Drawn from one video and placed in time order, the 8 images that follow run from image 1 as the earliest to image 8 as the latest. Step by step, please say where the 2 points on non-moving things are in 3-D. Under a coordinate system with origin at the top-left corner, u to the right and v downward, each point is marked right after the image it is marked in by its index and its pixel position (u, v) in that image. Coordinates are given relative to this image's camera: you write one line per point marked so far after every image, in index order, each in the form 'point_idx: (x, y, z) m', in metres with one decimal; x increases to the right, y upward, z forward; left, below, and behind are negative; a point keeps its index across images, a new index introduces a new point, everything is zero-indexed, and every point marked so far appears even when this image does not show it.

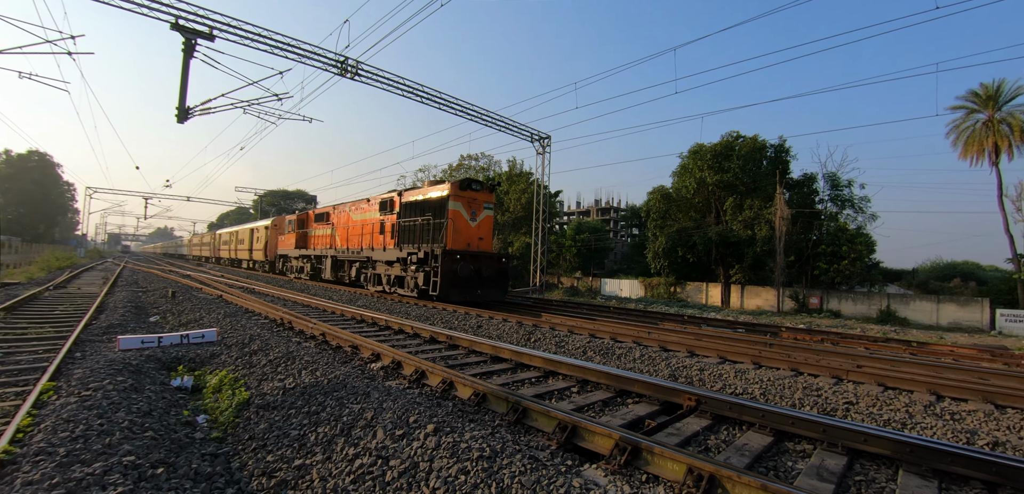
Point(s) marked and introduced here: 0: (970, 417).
0: (+4.9, -1.8, +4.5) m
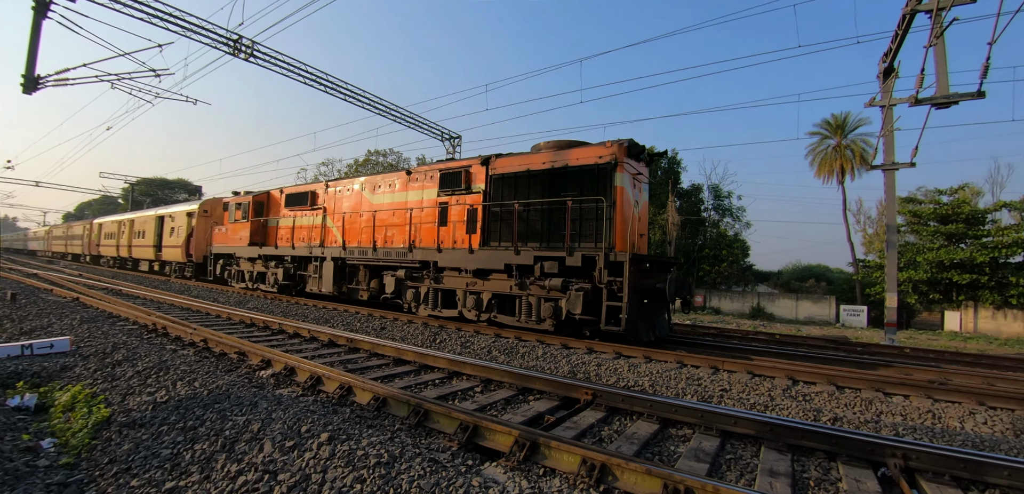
0: (+3.8, -1.9, +5.3) m
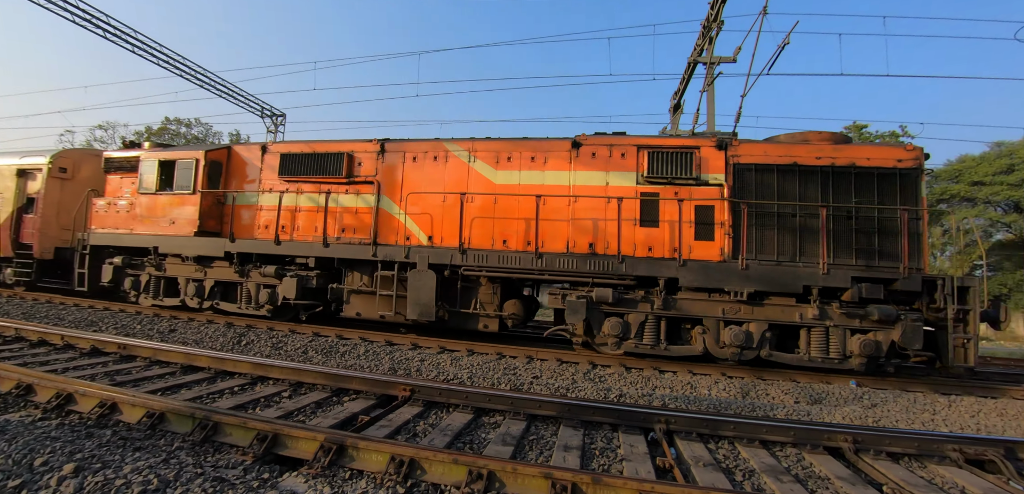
0: (+1.5, -1.9, +6.3) m
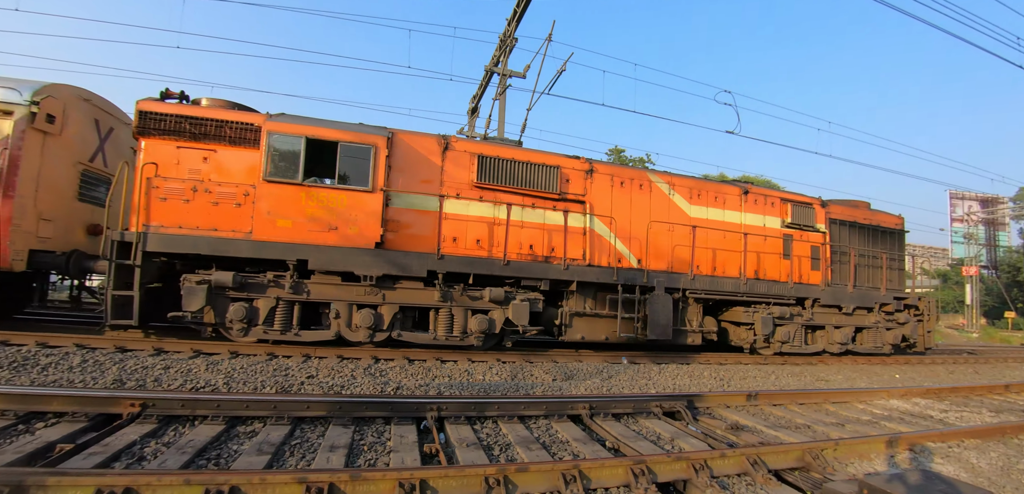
0: (-1.7, -1.8, +6.2) m
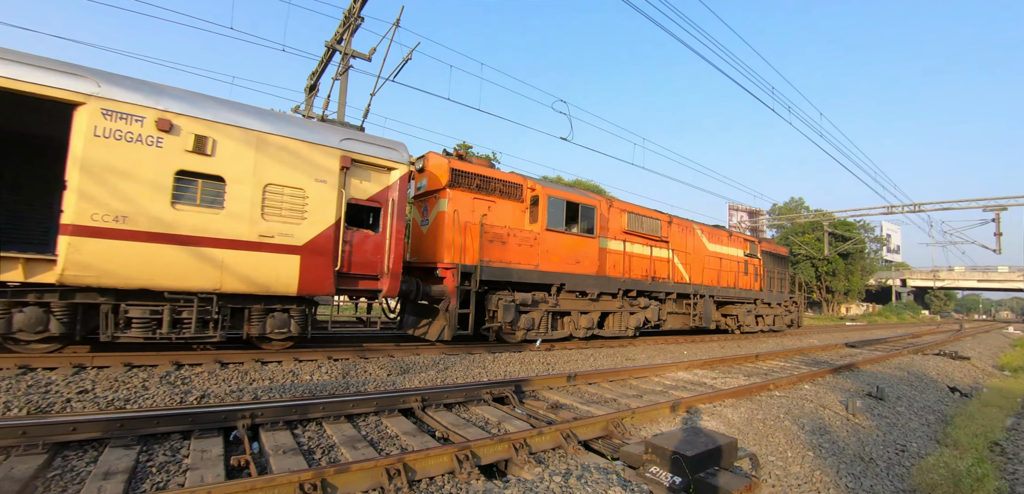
0: (-3.9, -1.6, +5.3) m
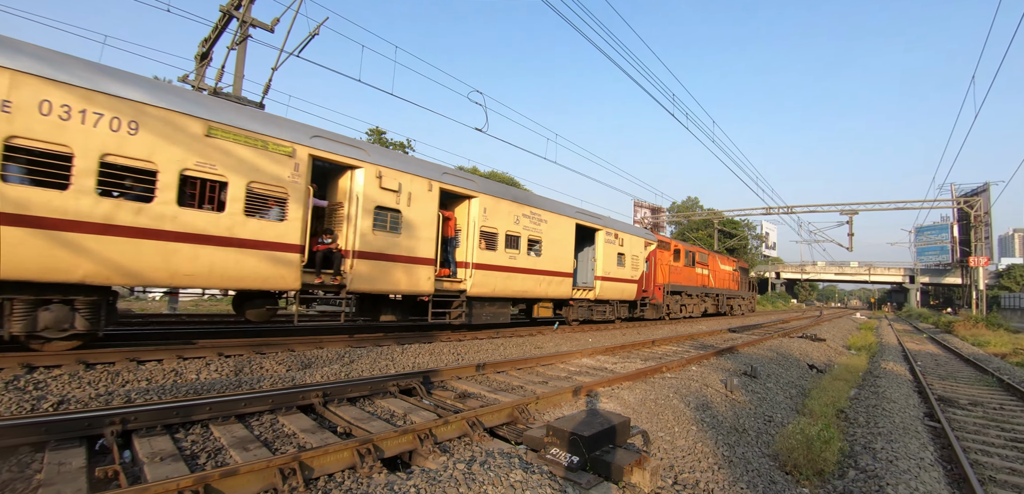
0: (-4.9, -1.4, +4.6) m
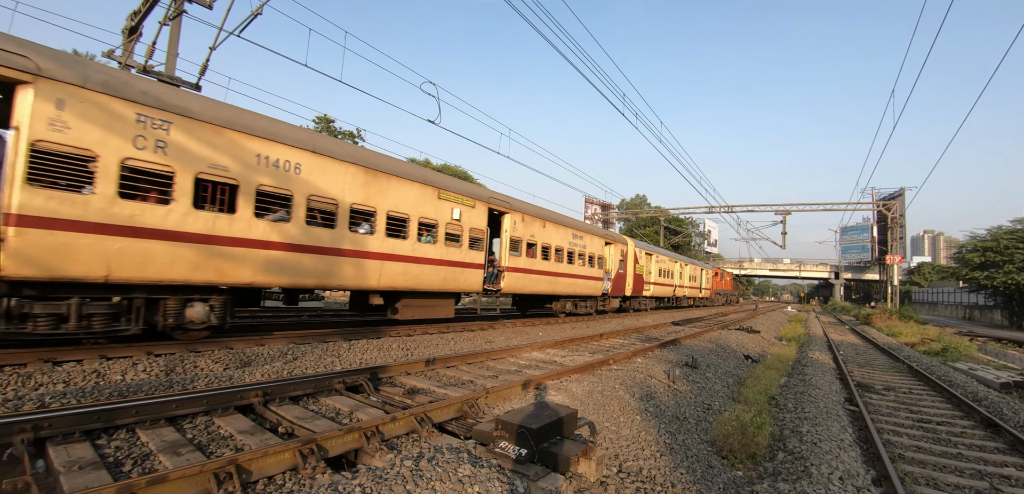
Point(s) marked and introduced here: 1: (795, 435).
0: (-5.4, -1.3, +4.1) m
1: (+3.3, -2.2, +5.1) m
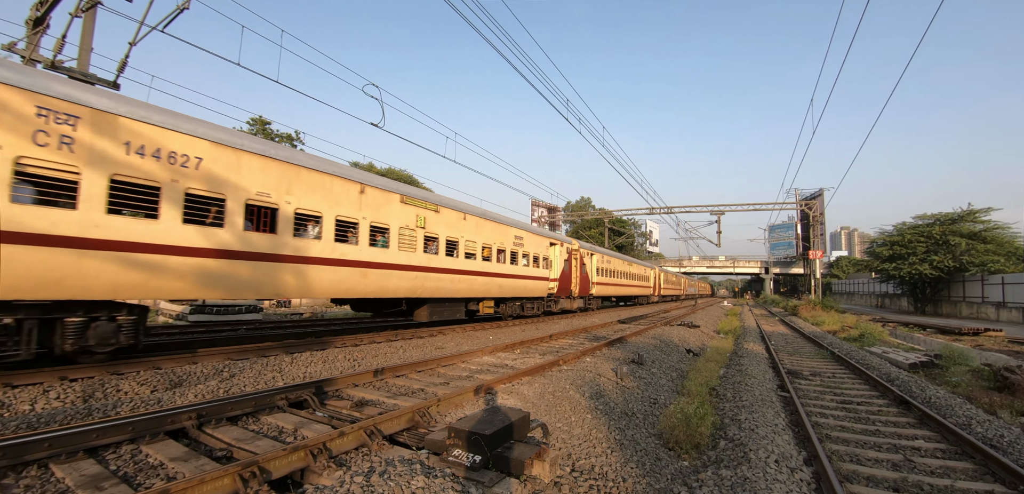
0: (-5.9, -1.5, +3.6) m
1: (+2.8, -2.2, +5.4) m
